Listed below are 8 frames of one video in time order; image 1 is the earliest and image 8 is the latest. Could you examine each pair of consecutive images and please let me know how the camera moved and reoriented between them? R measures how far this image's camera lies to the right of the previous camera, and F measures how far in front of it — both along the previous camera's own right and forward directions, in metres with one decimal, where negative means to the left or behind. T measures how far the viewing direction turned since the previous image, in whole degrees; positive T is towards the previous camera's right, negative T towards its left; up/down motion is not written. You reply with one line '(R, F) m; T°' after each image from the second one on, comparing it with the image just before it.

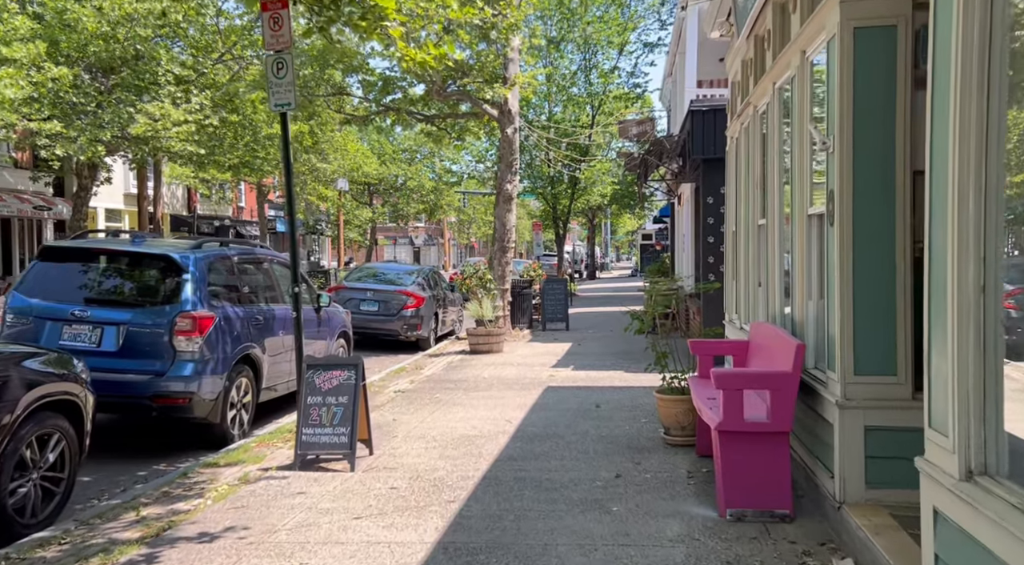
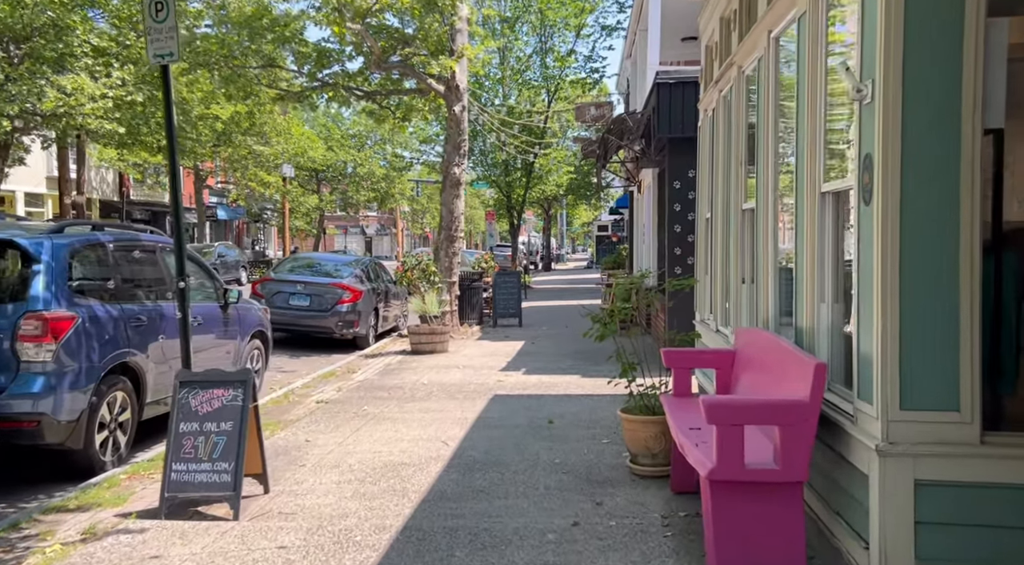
(+0.1, +1.4) m; +3°
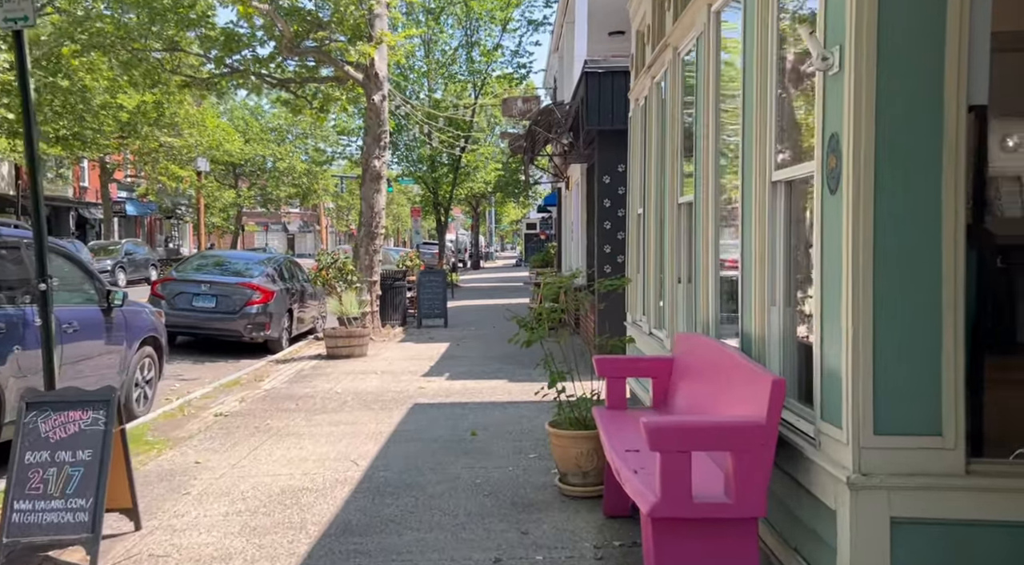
(+0.1, +0.6) m; +4°
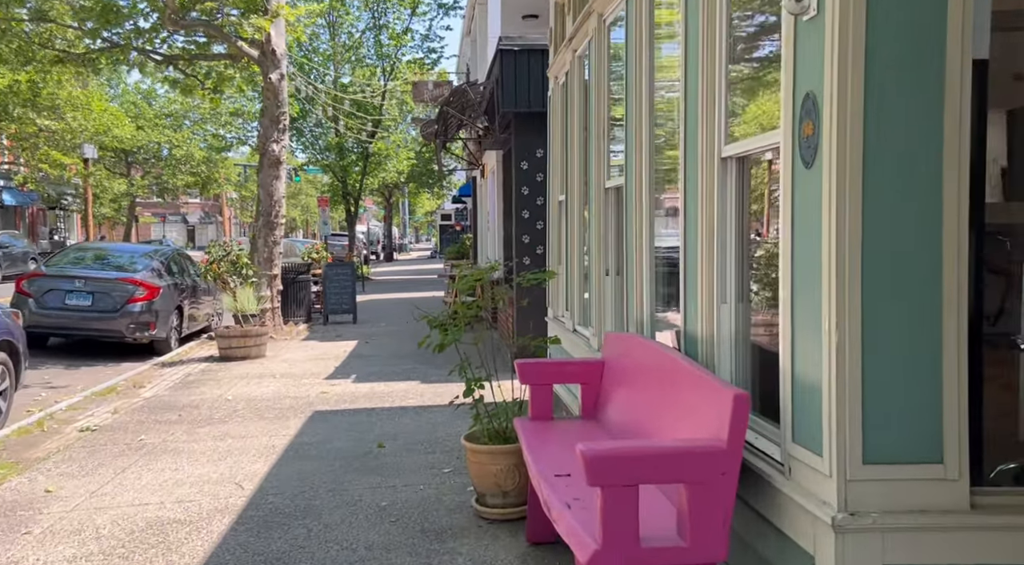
(0.0, +0.7) m; +5°
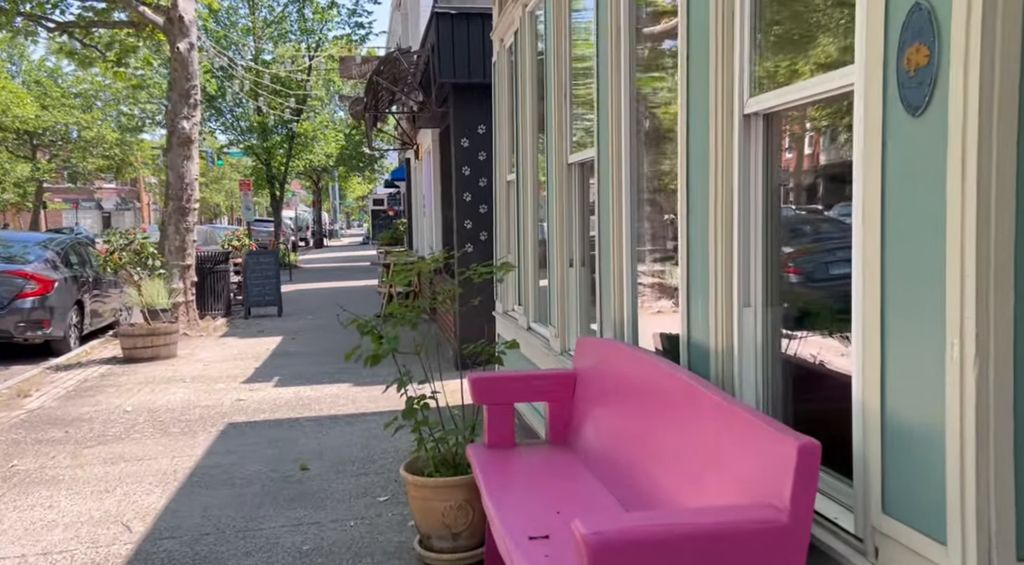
(-0.1, +0.9) m; +4°
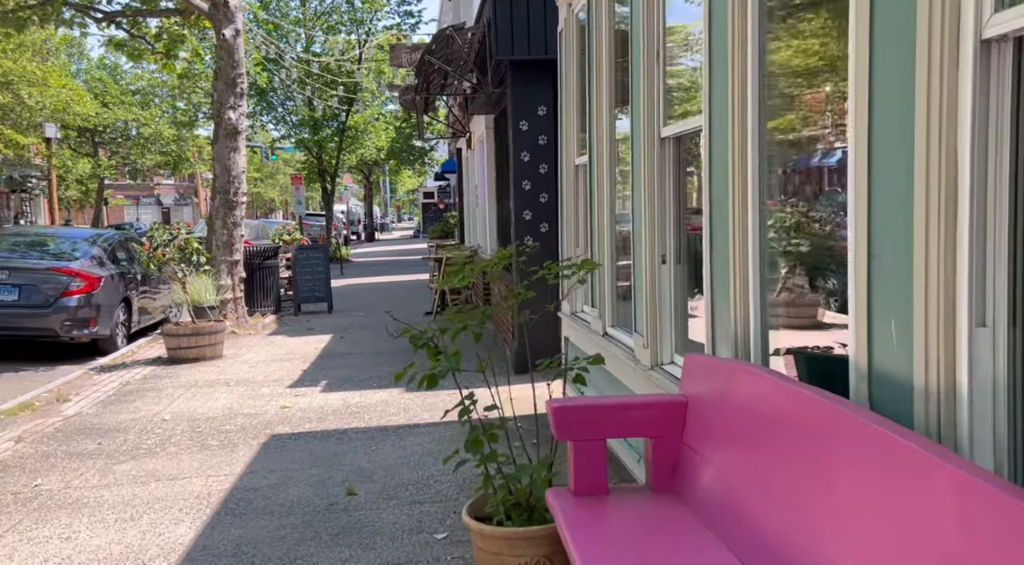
(-0.1, +0.7) m; -3°
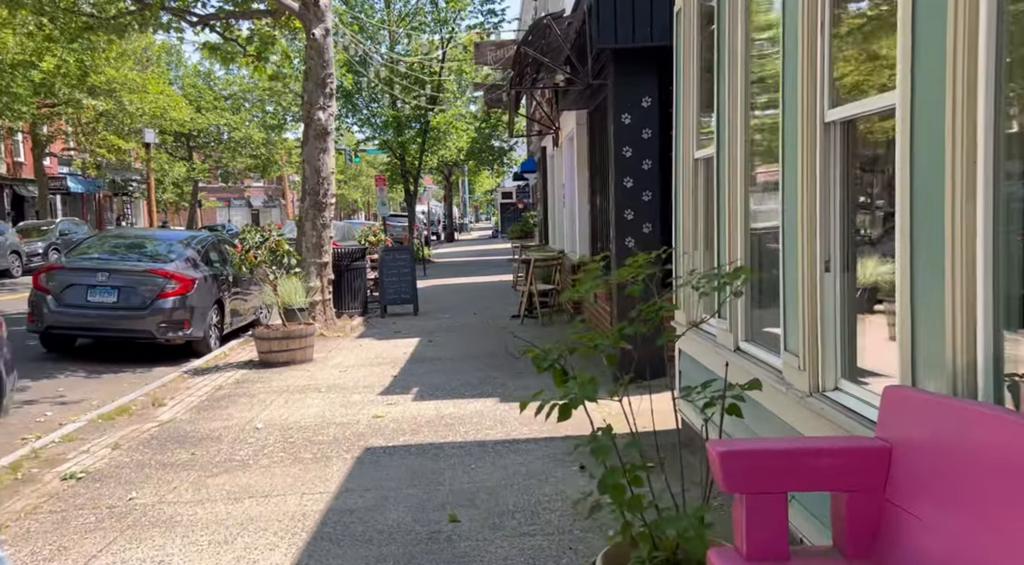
(-0.2, +0.4) m; -5°
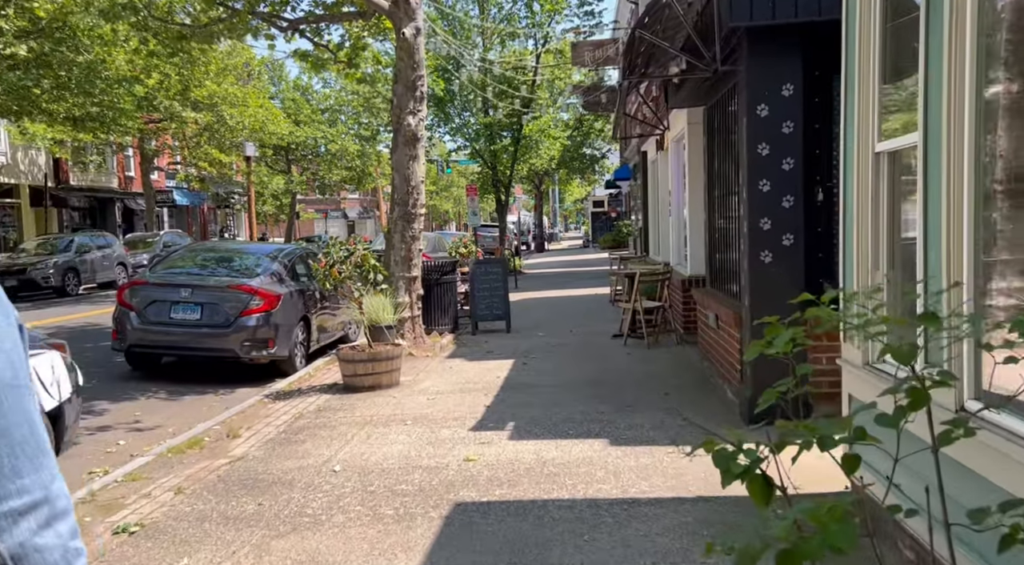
(-0.2, +1.0) m; -6°
